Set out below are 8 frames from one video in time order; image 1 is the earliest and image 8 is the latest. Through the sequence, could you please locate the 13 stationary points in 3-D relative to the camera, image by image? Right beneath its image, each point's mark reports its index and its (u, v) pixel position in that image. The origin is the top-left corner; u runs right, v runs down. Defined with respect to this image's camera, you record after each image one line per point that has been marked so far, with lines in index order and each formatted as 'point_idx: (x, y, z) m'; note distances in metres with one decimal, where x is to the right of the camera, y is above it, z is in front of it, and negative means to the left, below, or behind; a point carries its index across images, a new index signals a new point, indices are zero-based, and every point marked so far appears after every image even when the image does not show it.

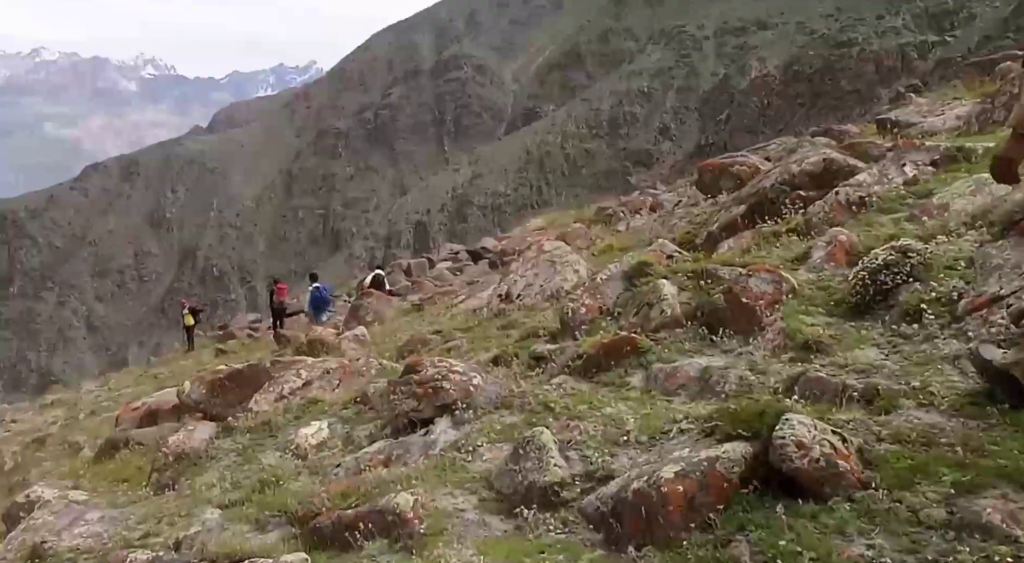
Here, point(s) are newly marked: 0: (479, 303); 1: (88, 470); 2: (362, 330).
0: (-0.3, -0.2, +11.3) m
1: (-4.1, -1.8, +10.5) m
2: (-1.9, -0.6, +13.7) m
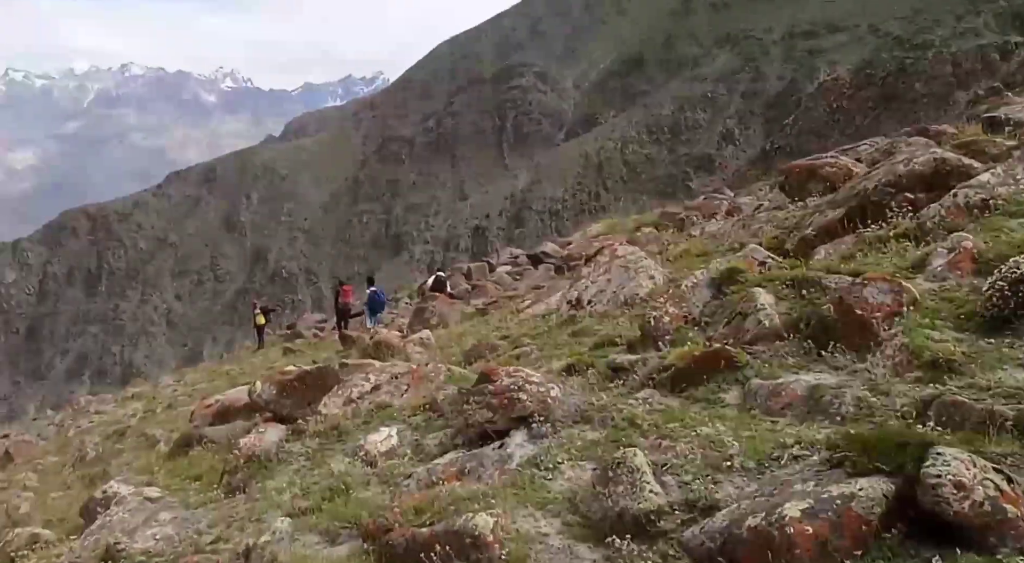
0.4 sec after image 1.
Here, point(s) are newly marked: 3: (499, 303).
0: (+0.4, -0.3, +10.9) m
1: (-3.5, -1.8, +10.4) m
2: (-1.0, -0.7, +13.4) m
3: (-0.1, -0.3, +14.8) m
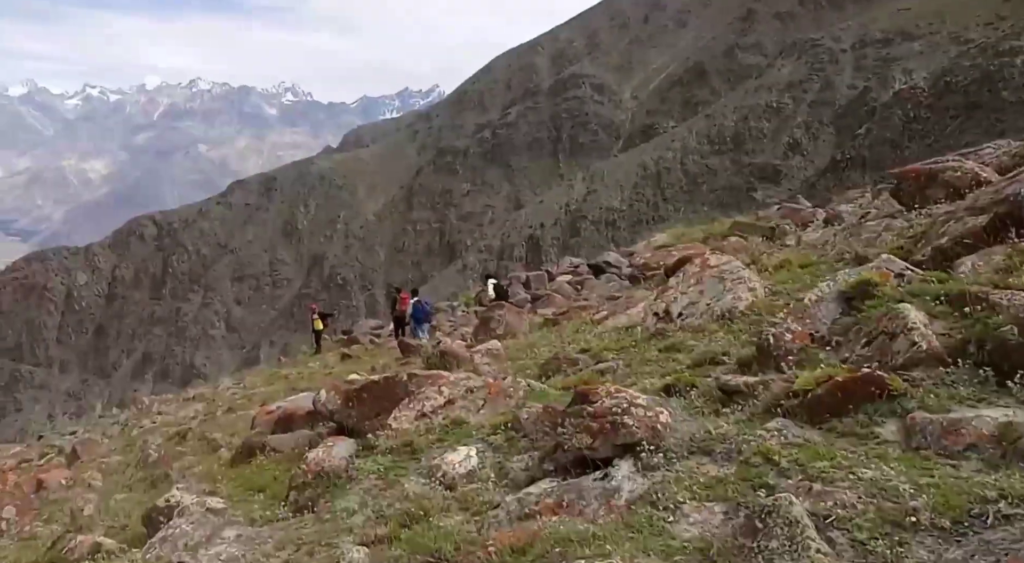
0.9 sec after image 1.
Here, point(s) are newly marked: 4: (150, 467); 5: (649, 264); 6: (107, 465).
0: (+1.2, -0.4, +10.2) m
1: (-2.7, -1.8, +9.9) m
2: (-0.2, -0.7, +12.8) m
3: (+0.8, -0.5, +14.2) m
4: (-5.4, -2.8, +15.6) m
5: (+2.0, +0.3, +15.5) m
6: (-6.7, -3.0, +17.2) m
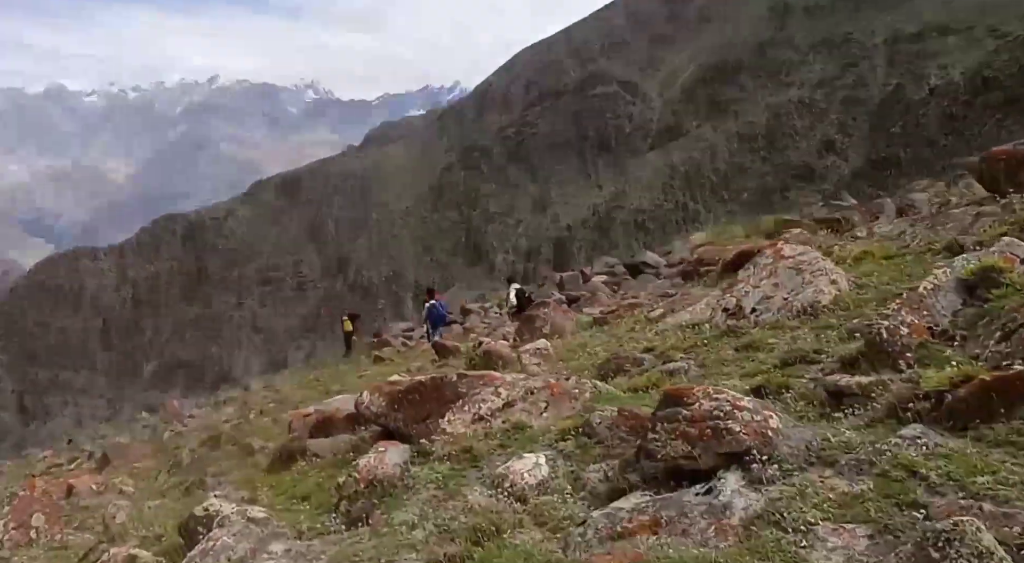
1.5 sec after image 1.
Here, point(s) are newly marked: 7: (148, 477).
0: (+1.7, -0.3, +9.6) m
1: (-2.3, -1.8, +9.3) m
2: (+0.4, -0.7, +12.2) m
3: (+1.4, -0.4, +13.5) m
4: (-4.8, -2.8, +15.2) m
5: (+2.7, +0.3, +14.9) m
6: (-6.0, -3.0, +16.7) m
7: (-5.5, -2.9, +16.0) m
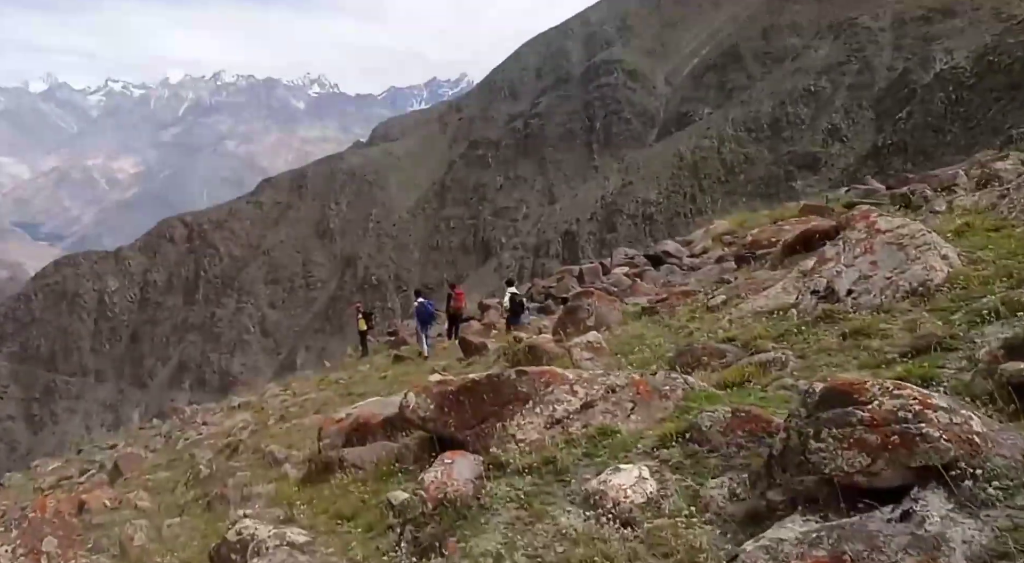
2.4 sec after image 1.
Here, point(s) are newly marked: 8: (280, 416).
0: (+2.1, -0.2, +8.6) m
1: (-1.8, -1.7, +8.4) m
2: (+0.9, -0.6, +11.2) m
3: (+1.9, -0.3, +12.6) m
4: (-4.2, -2.7, +14.2) m
5: (+3.2, +0.5, +13.9) m
6: (-5.4, -3.0, +15.8) m
7: (-5.0, -2.9, +15.1) m
8: (-4.2, -2.4, +19.0) m
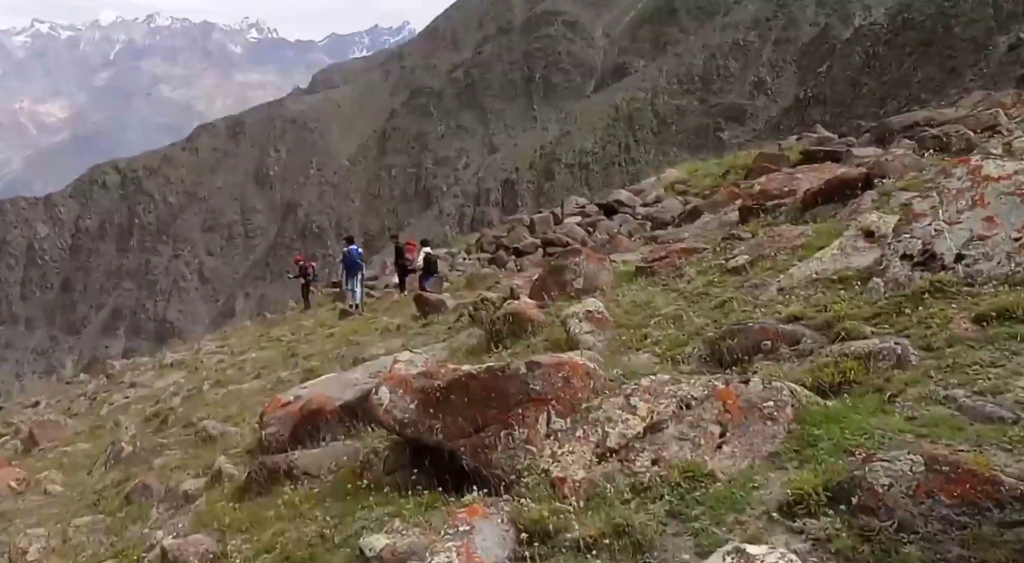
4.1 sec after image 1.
0: (+2.1, +0.1, +6.8) m
1: (-1.8, -1.5, +6.5) m
2: (+0.7, -0.2, +9.4) m
3: (+1.7, +0.2, +10.8) m
4: (-4.5, -2.2, +12.2) m
5: (+2.8, +1.0, +12.1) m
6: (-5.8, -2.4, +13.7) m
7: (-5.3, -2.4, +13.0) m
8: (-4.8, -1.6, +16.9) m
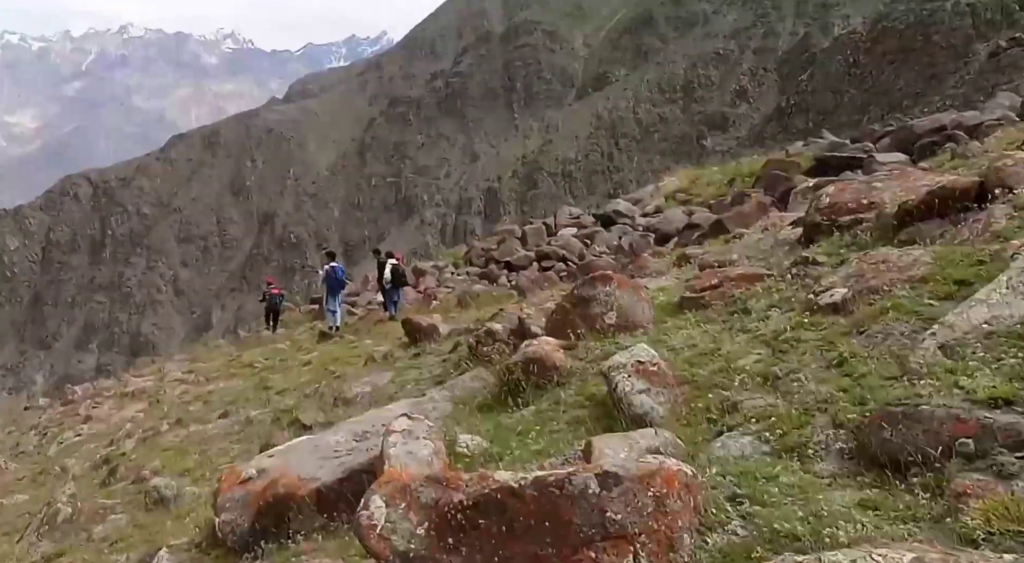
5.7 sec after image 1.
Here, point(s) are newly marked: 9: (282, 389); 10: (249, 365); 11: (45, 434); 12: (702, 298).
0: (+2.3, -0.2, +4.7) m
1: (-1.5, -1.8, +4.3) m
2: (+0.9, -0.5, +7.3) m
3: (+1.8, -0.1, +8.7) m
4: (-4.4, -2.5, +10.0) m
5: (+3.0, +0.7, +10.1) m
6: (-5.7, -2.8, +11.5) m
7: (-5.2, -2.7, +10.8) m
8: (-4.7, -2.0, +14.7) m
9: (-3.3, -1.6, +15.2) m
10: (-4.4, -1.6, +17.8) m
11: (-7.1, -2.5, +16.3) m
12: (+1.7, -0.1, +9.3) m
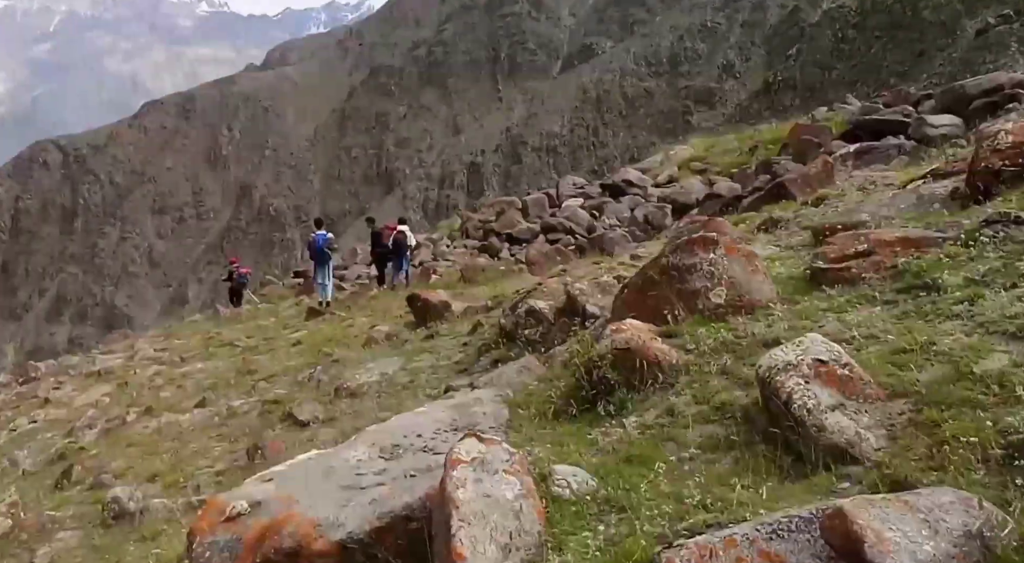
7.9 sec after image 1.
0: (+2.9, -0.1, +2.4) m
1: (-0.9, -1.6, +1.9) m
2: (+1.5, -0.3, +4.9) m
3: (+2.4, +0.1, +6.3) m
4: (-3.9, -2.3, +7.6) m
5: (+3.5, +1.0, +7.7) m
6: (-5.2, -2.4, +9.1) m
7: (-4.7, -2.4, +8.4) m
8: (-4.3, -1.6, +12.3) m
9: (-2.9, -1.2, +12.8) m
10: (-4.0, -1.1, +15.4) m
11: (-6.7, -2.1, +13.8) m
12: (+2.2, +0.1, +6.9) m
